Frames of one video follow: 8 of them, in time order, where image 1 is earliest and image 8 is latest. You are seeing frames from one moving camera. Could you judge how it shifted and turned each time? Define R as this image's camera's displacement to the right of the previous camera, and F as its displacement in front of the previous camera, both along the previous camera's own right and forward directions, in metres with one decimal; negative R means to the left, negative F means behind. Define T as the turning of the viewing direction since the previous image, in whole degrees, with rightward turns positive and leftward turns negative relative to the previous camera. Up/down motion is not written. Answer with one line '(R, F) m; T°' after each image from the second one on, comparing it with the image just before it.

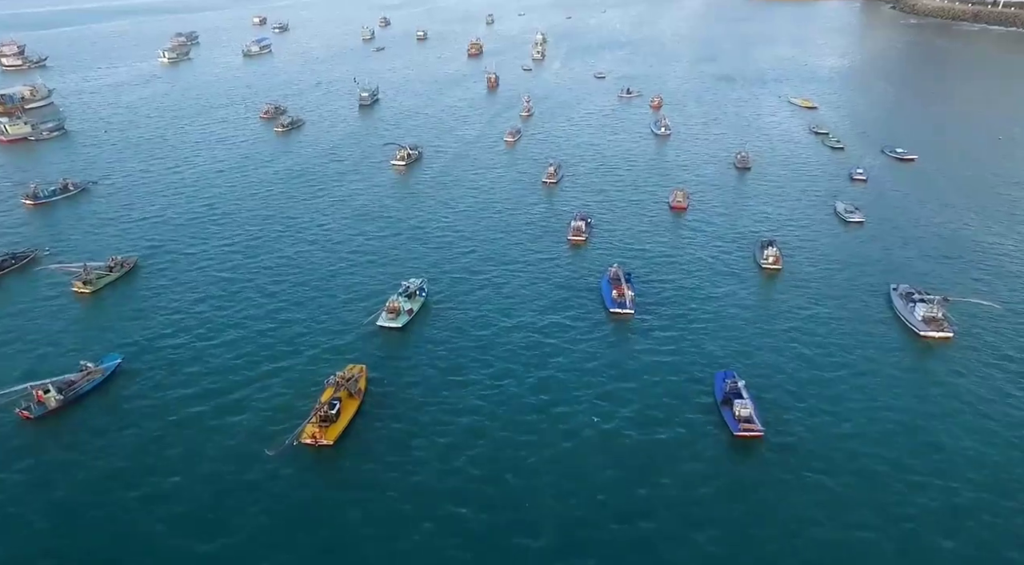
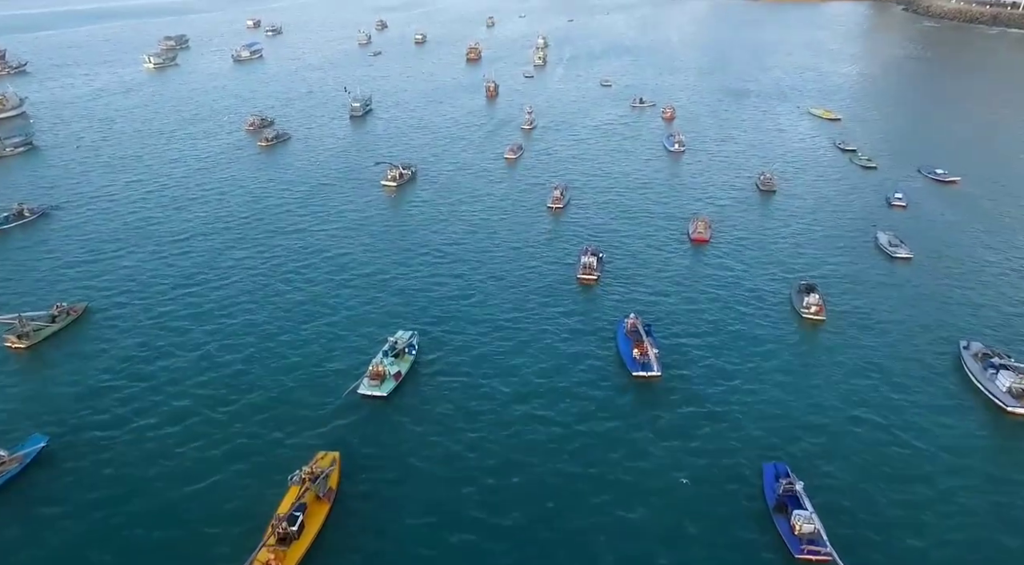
(-0.3, +12.8) m; 0°
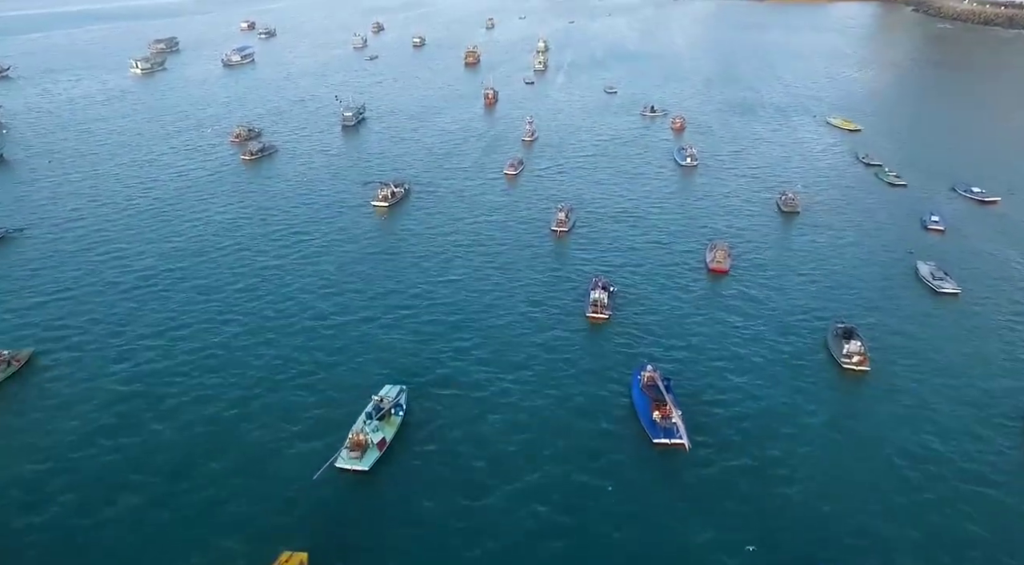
(-0.1, +10.1) m; 0°
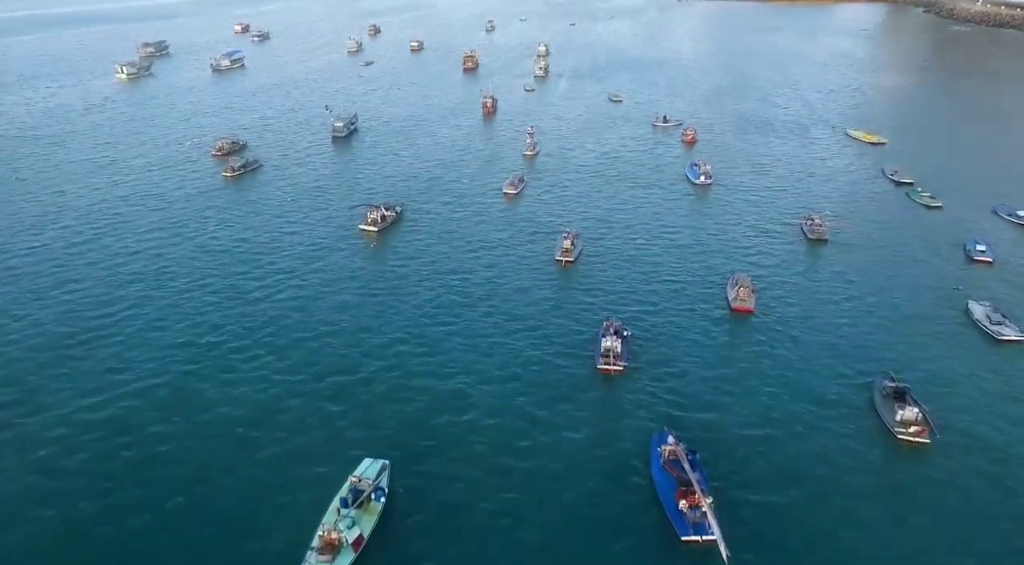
(0.0, +10.5) m; 0°
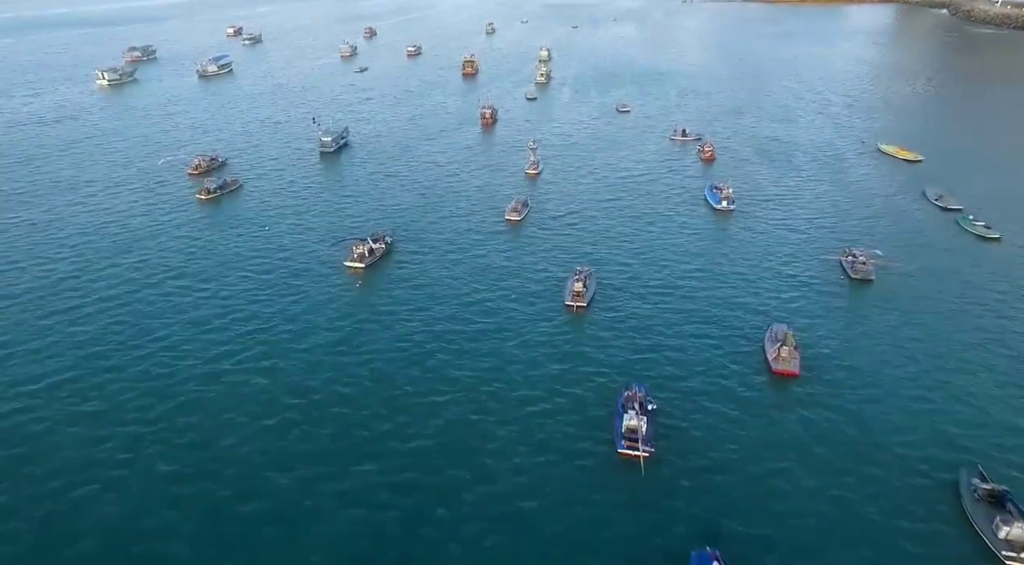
(-0.4, +13.1) m; 0°
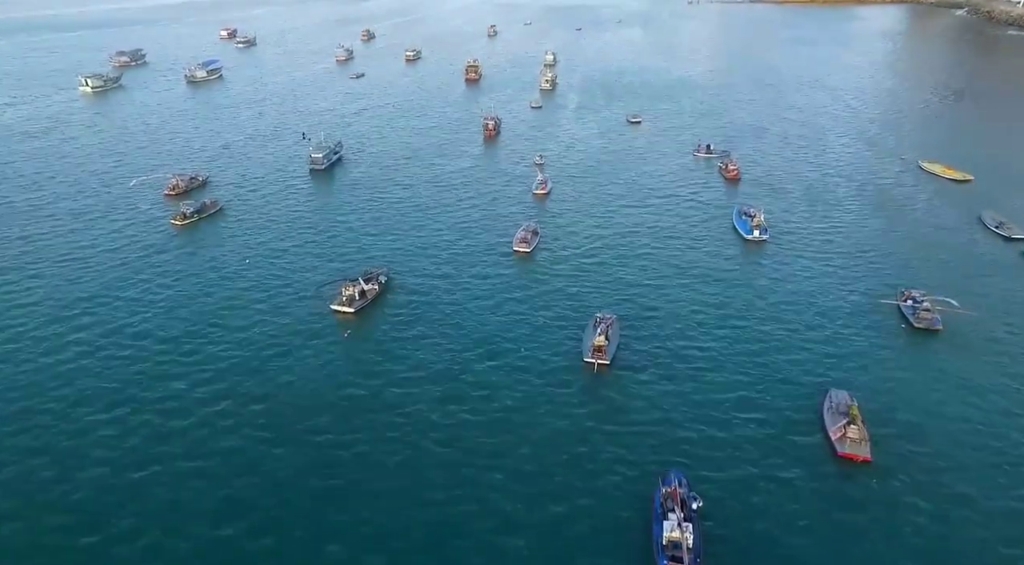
(-1.1, +12.6) m; 0°
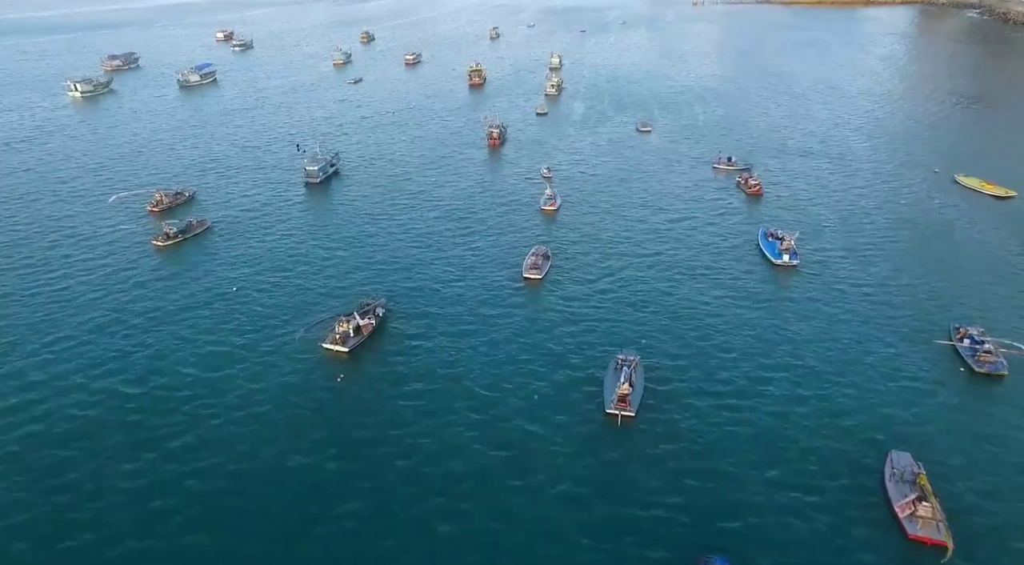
(-1.2, +8.9) m; 0°
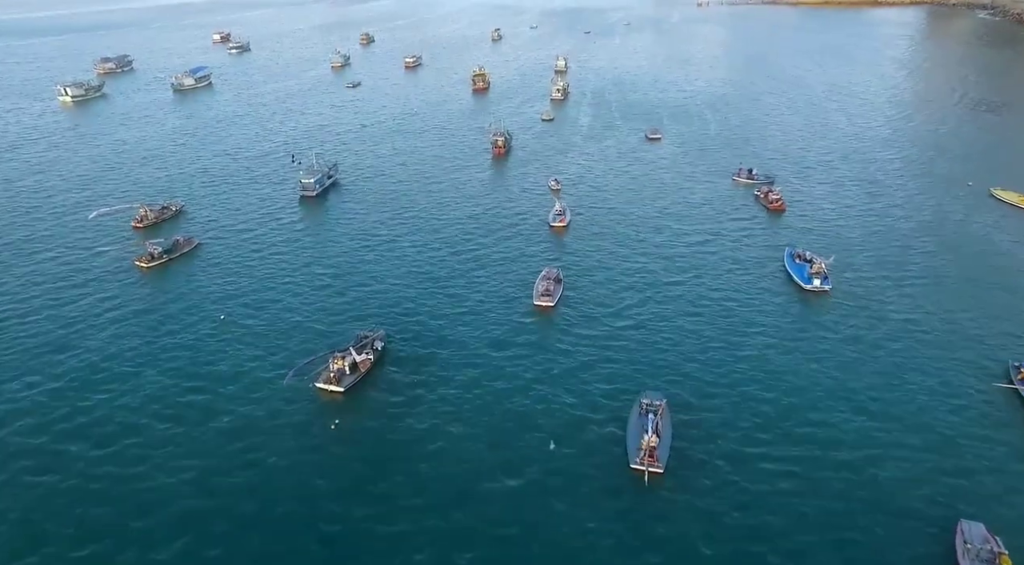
(-1.2, +7.7) m; 0°
